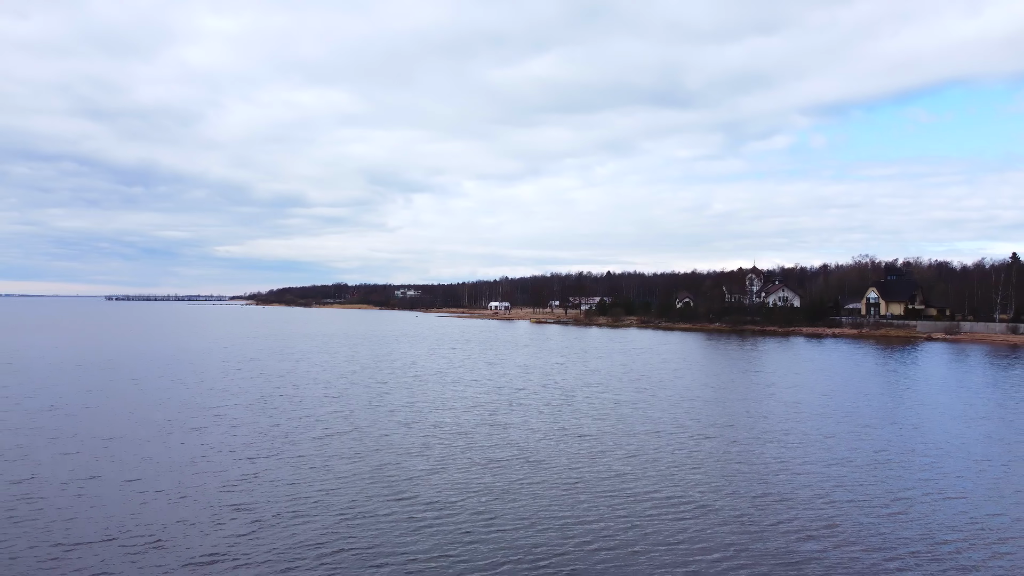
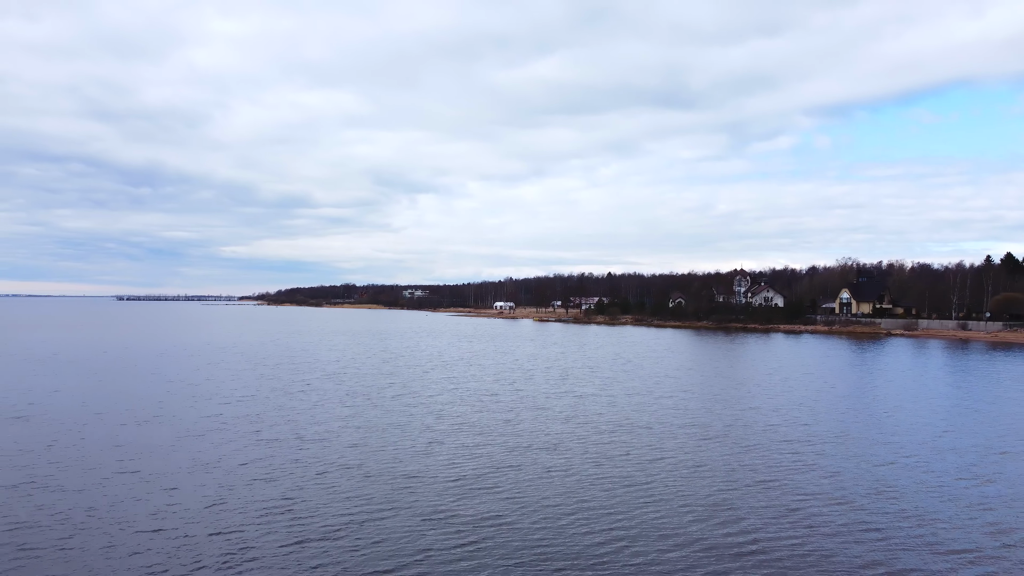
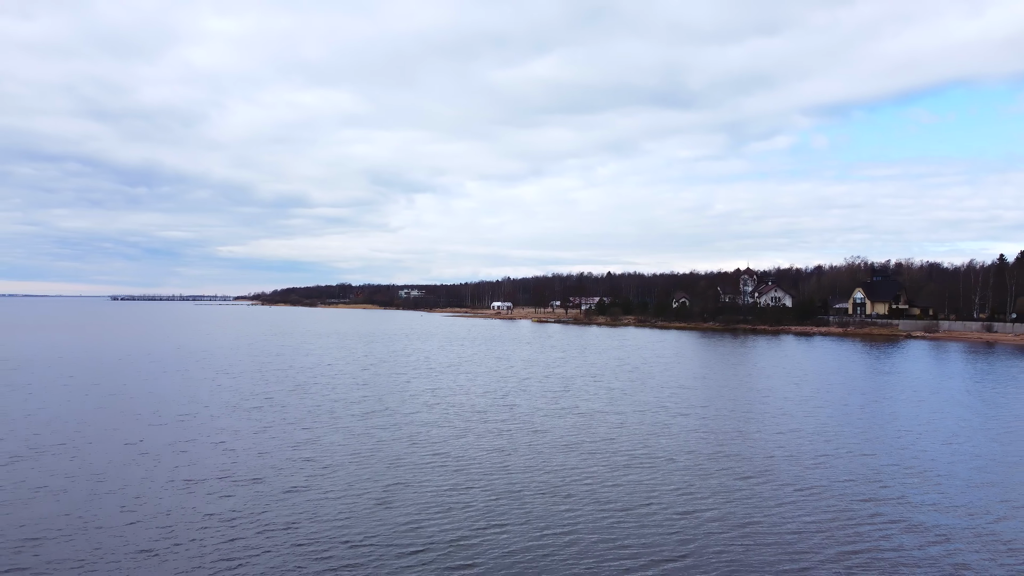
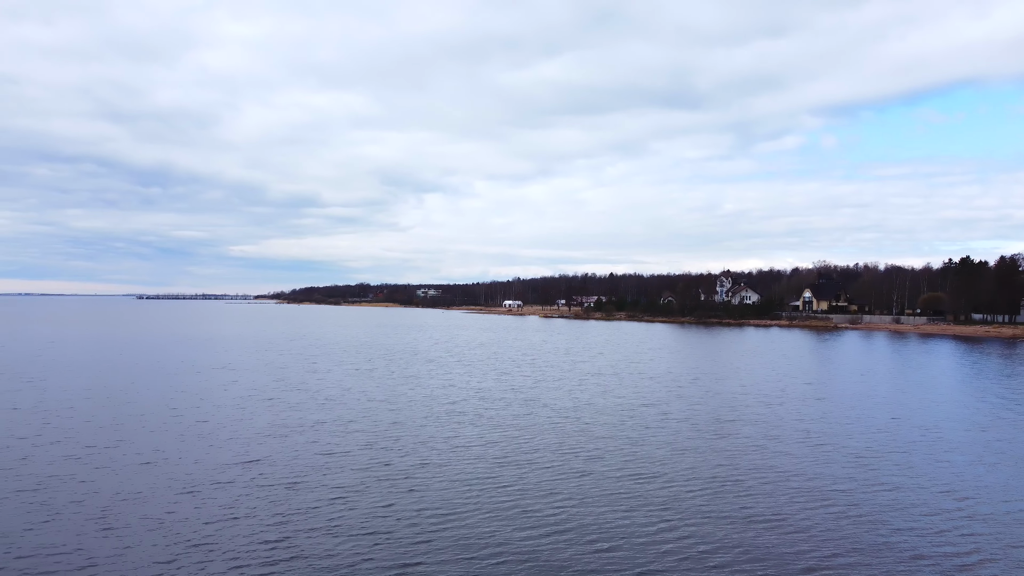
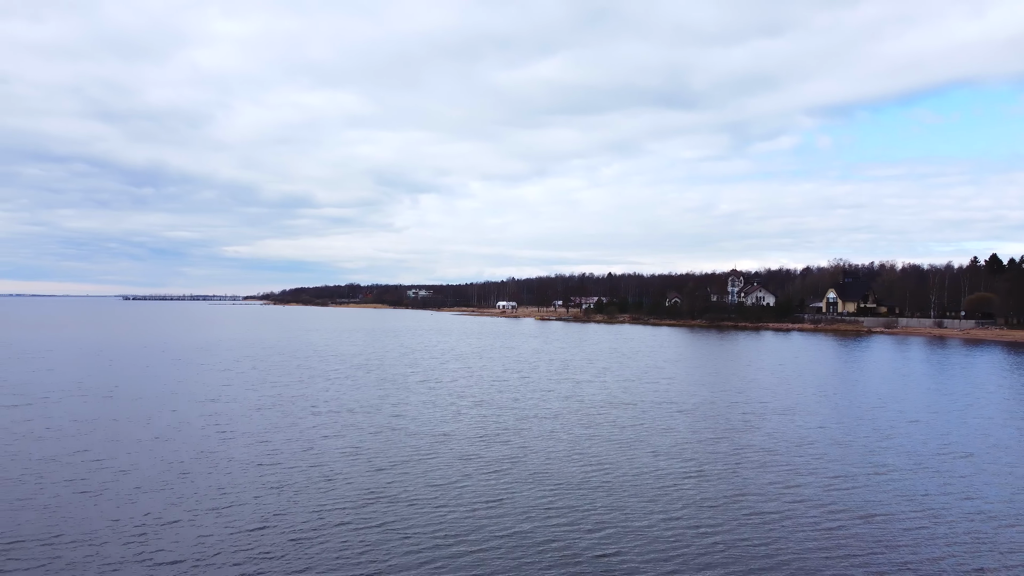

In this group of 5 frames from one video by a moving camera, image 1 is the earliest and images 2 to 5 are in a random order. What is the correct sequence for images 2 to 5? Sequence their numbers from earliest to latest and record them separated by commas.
3, 2, 5, 4
